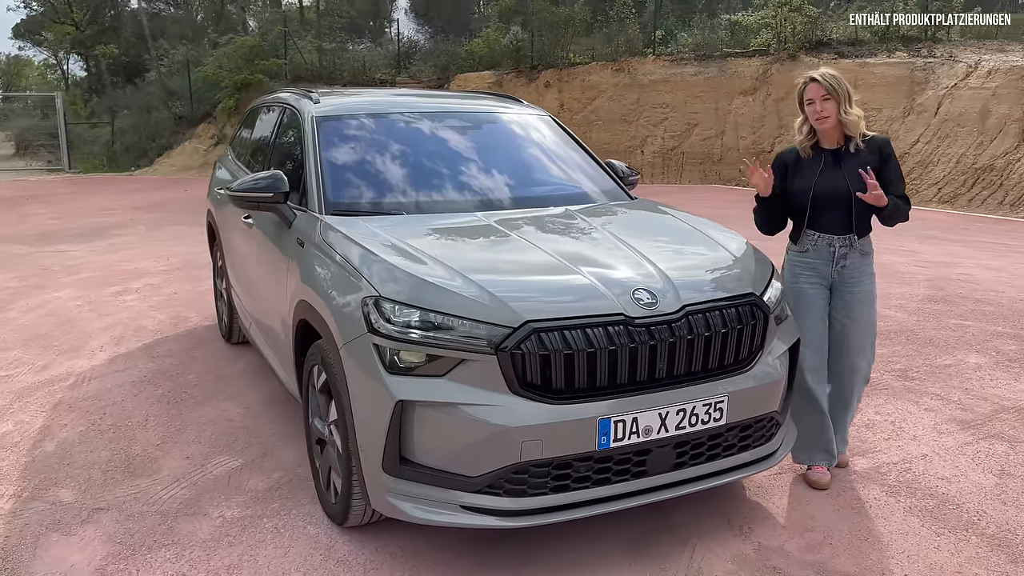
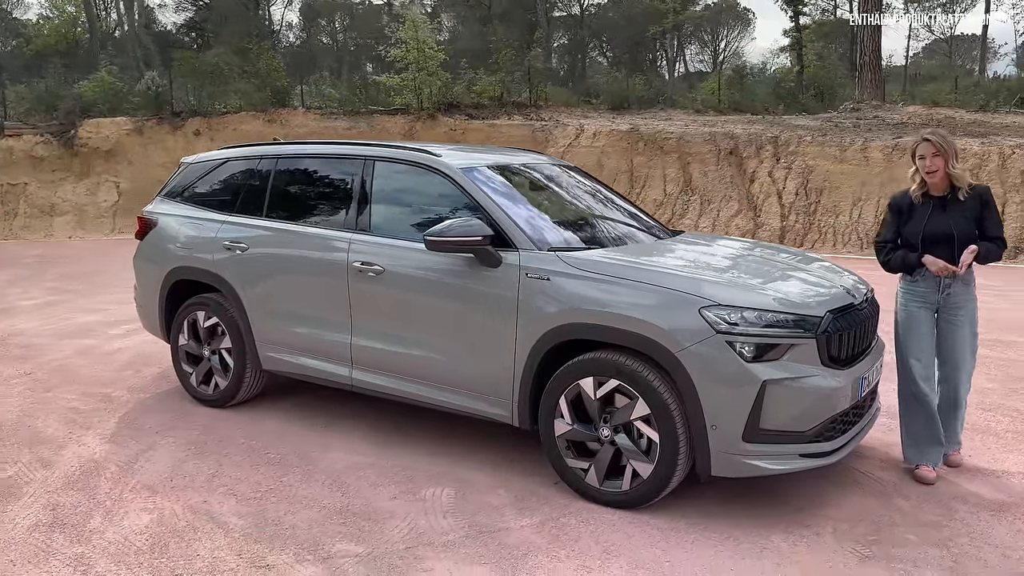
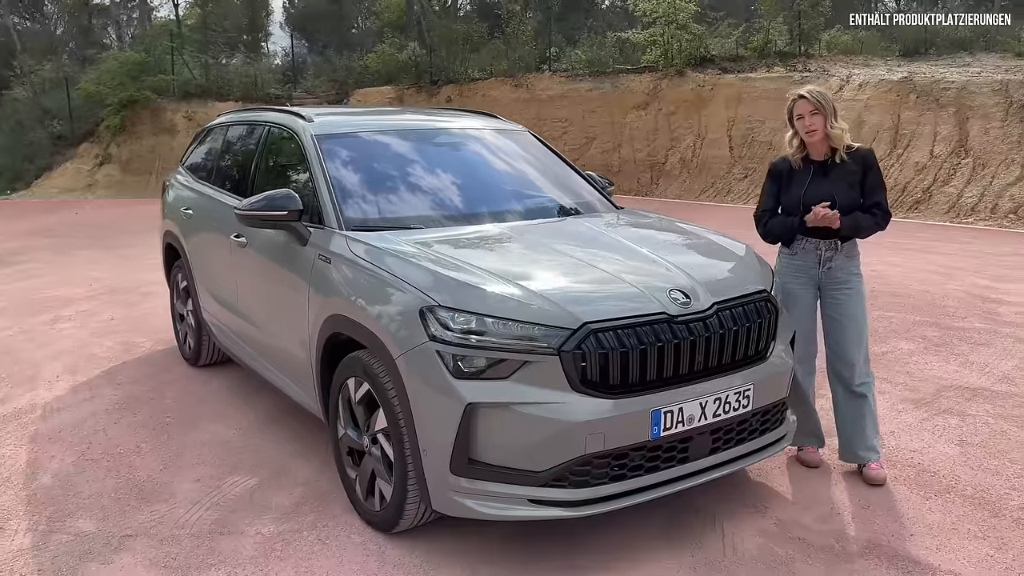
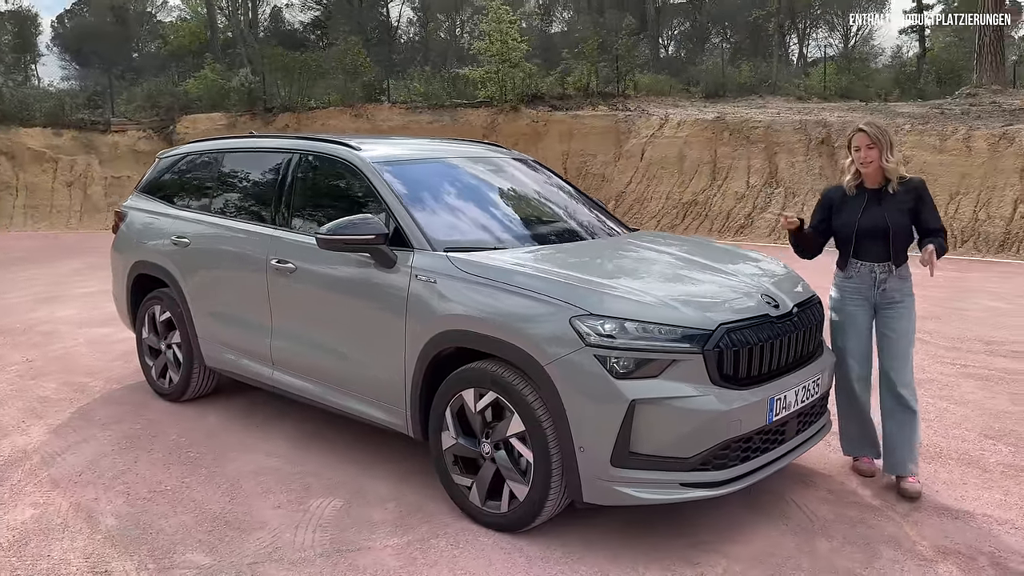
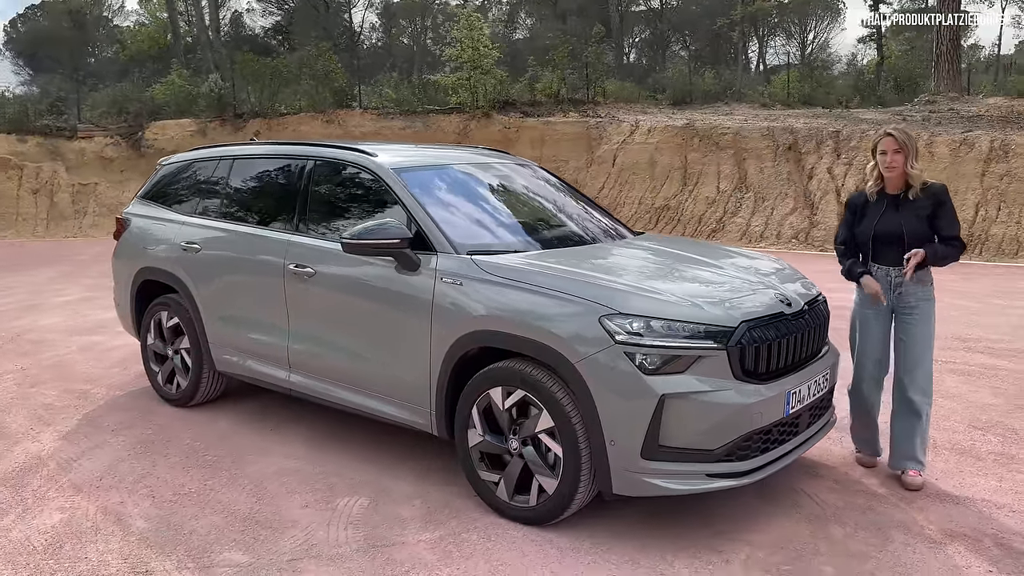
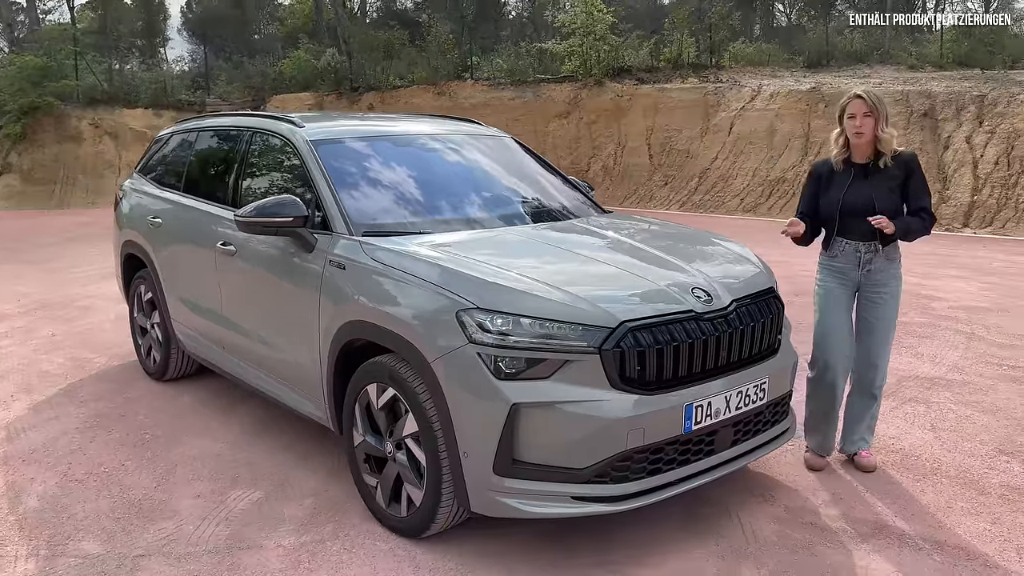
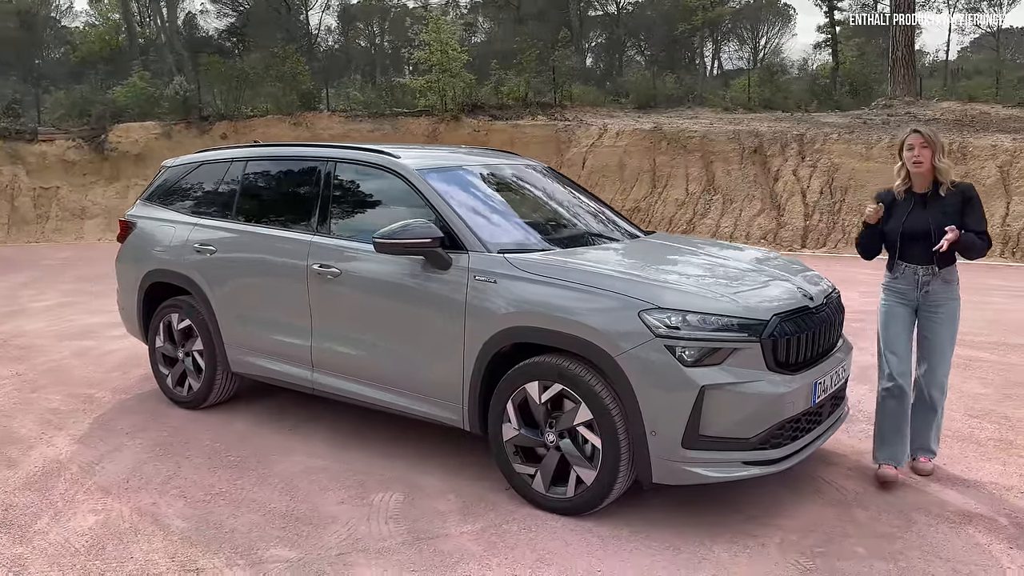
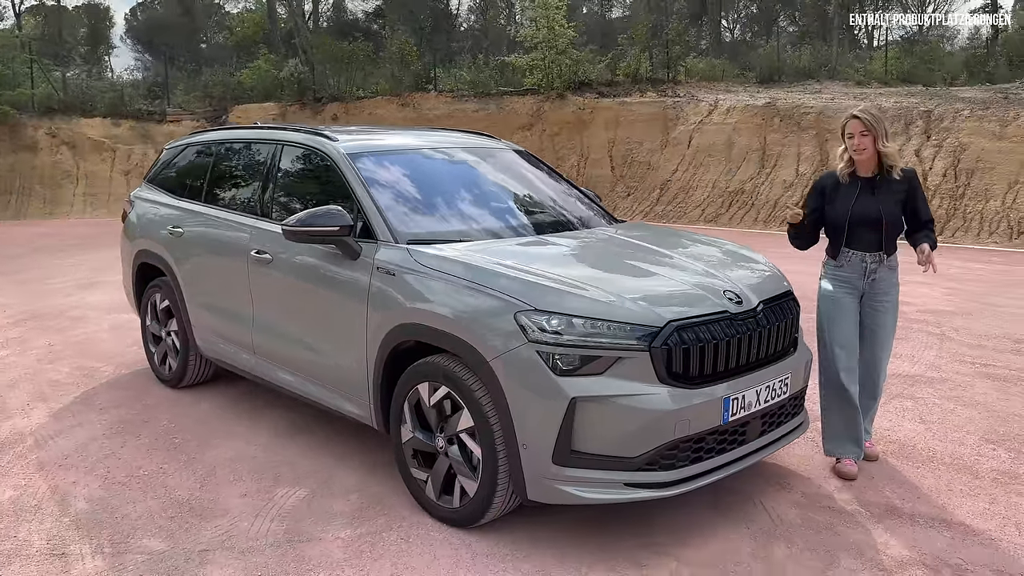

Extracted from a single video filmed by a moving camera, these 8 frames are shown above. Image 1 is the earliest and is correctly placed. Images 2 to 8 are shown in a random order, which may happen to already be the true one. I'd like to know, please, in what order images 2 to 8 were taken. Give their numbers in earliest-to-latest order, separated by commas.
3, 6, 8, 4, 5, 7, 2
